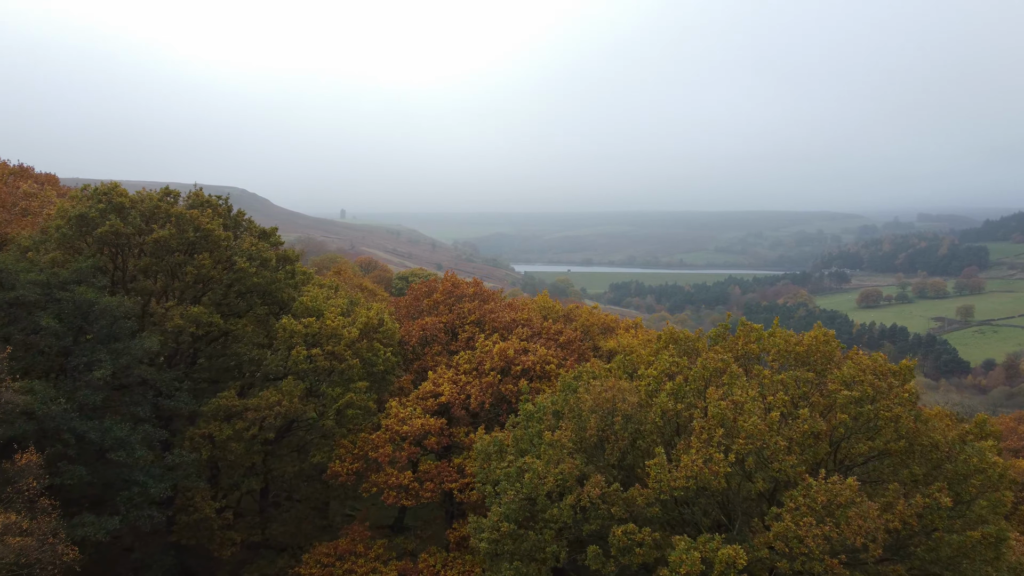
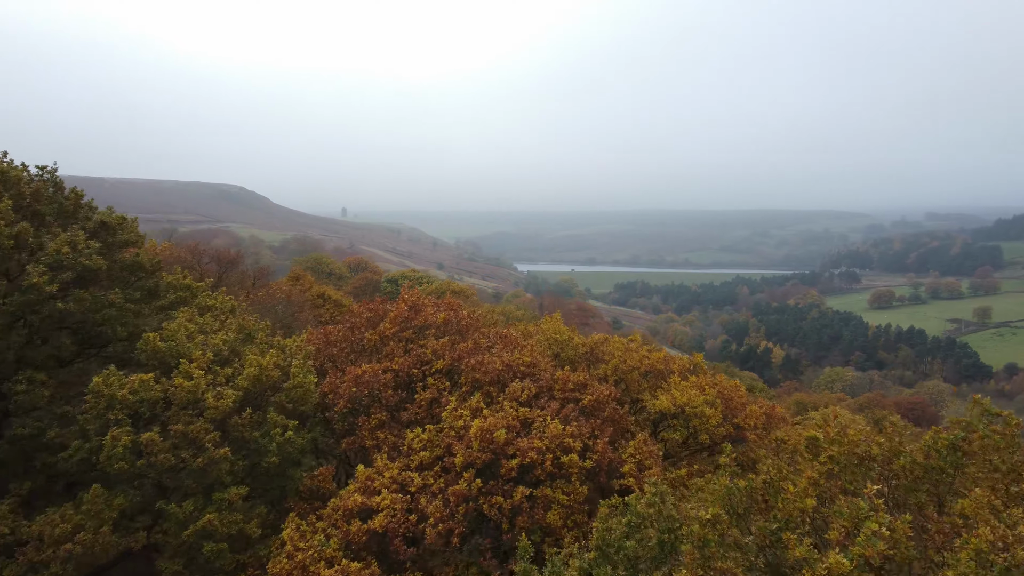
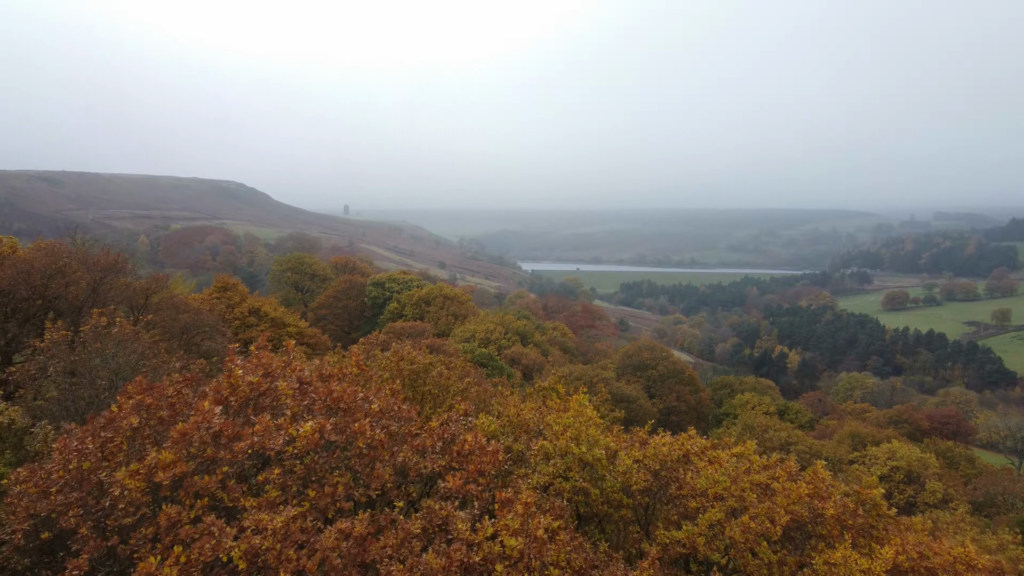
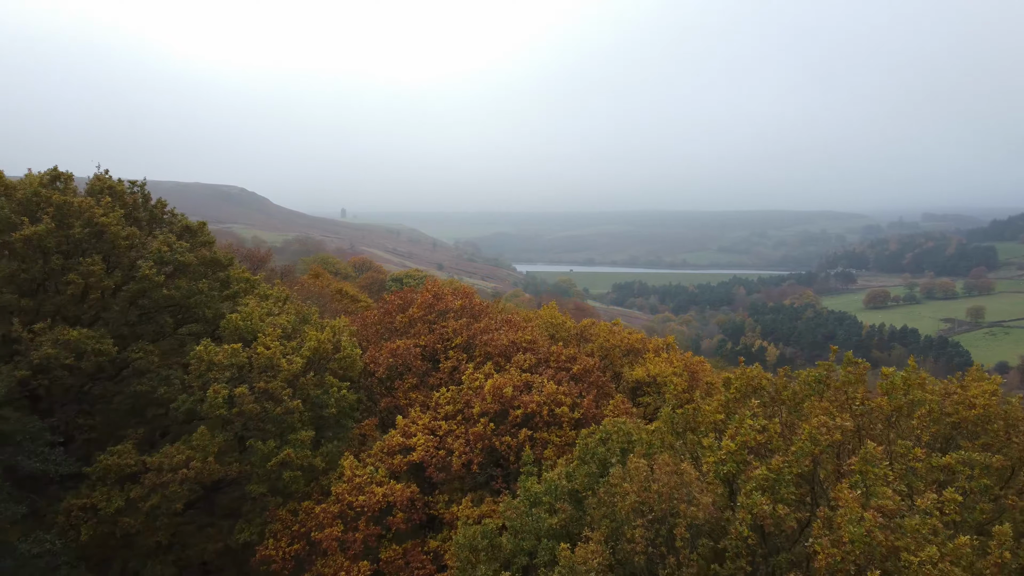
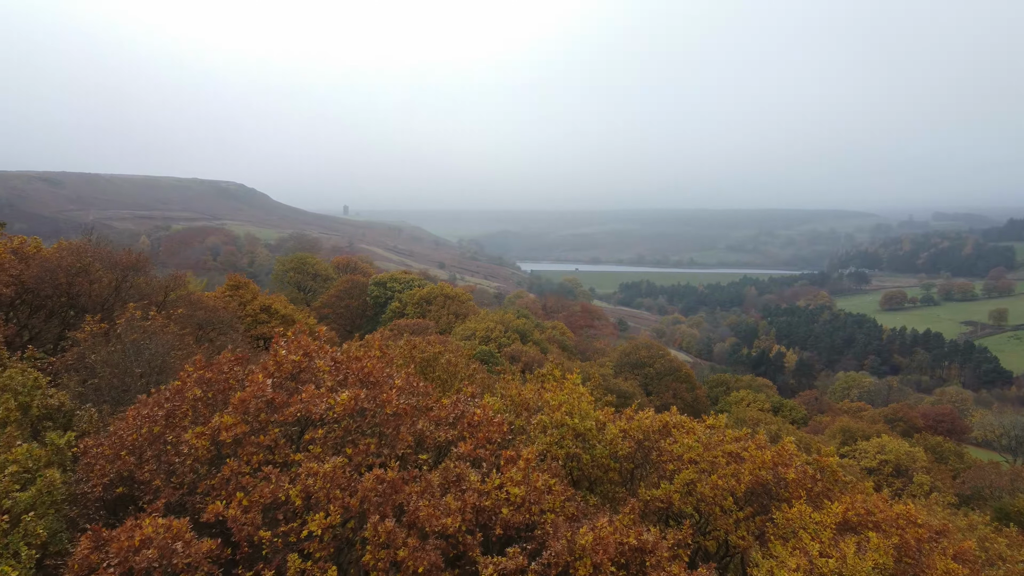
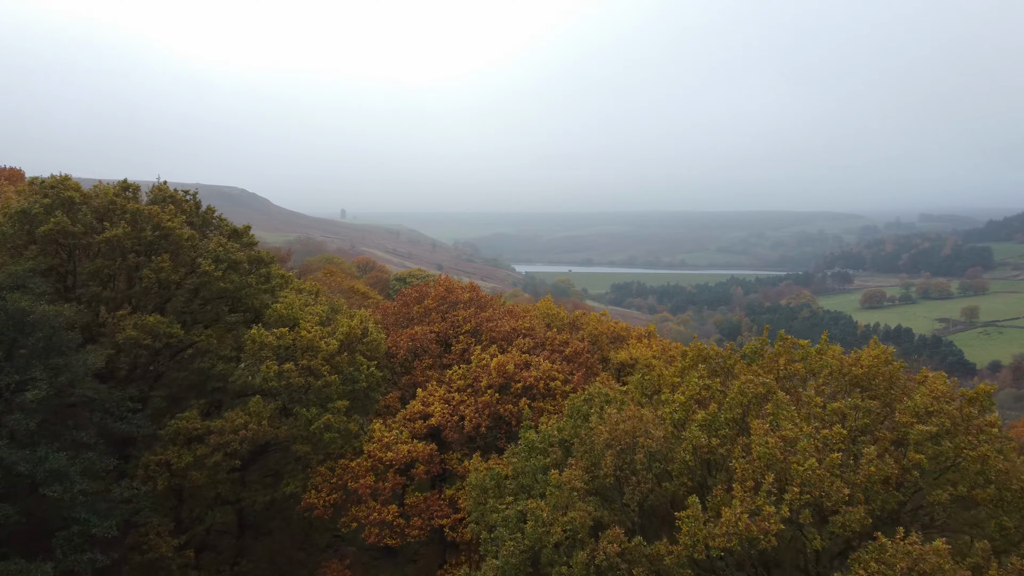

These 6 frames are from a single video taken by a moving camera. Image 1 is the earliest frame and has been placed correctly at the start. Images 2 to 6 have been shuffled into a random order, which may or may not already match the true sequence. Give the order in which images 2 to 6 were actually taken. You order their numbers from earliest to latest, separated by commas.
6, 4, 2, 5, 3
